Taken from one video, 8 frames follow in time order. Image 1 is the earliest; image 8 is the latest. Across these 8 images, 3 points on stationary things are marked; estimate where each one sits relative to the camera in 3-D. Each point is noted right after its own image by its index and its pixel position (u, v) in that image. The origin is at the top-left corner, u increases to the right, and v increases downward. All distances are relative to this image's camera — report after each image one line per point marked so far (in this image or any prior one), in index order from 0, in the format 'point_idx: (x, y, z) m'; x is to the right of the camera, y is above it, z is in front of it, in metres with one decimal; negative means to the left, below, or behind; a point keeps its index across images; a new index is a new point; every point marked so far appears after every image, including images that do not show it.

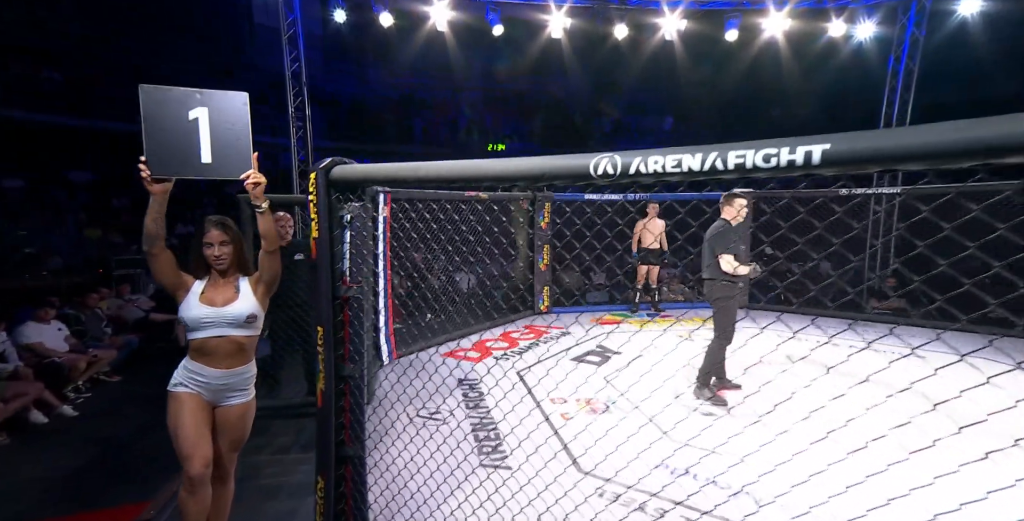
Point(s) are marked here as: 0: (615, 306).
0: (+1.2, -0.7, +8.5) m
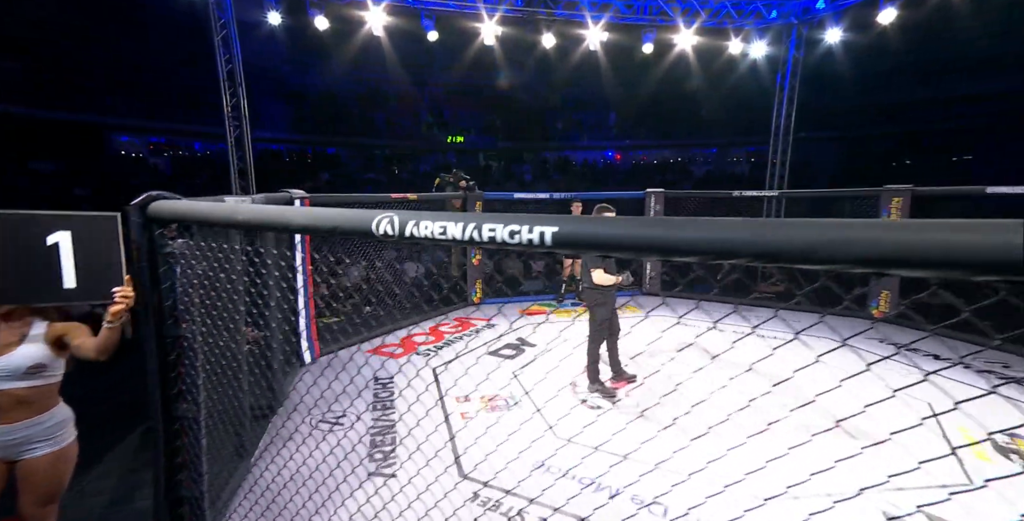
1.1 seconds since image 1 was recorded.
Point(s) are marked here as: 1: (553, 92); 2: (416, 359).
0: (+0.6, -0.7, +8.6) m
1: (+1.9, +6.9, +17.2) m
2: (-1.1, -1.2, +4.7) m
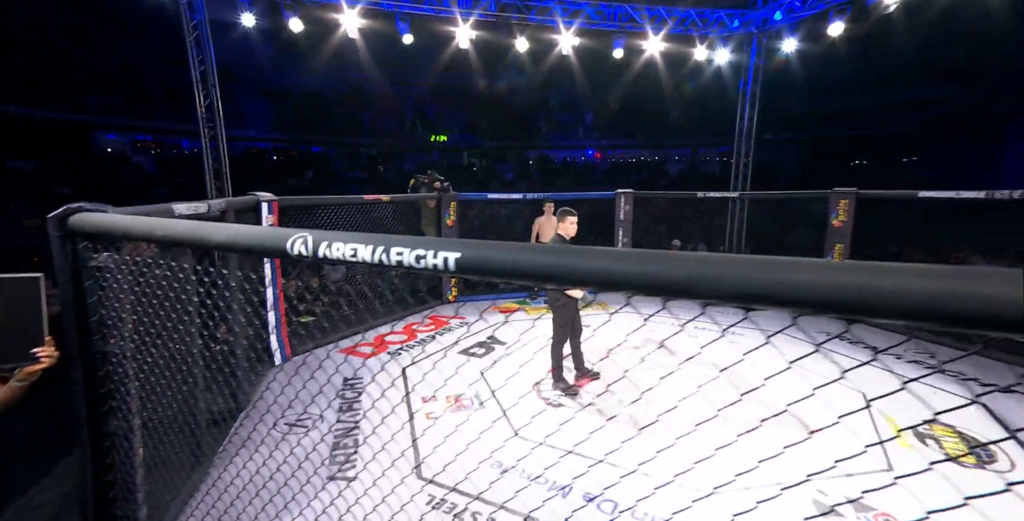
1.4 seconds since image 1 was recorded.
0: (0.0, -0.7, +8.8) m
1: (+1.1, +7.0, +17.3) m
2: (-1.5, -1.3, +4.8) m
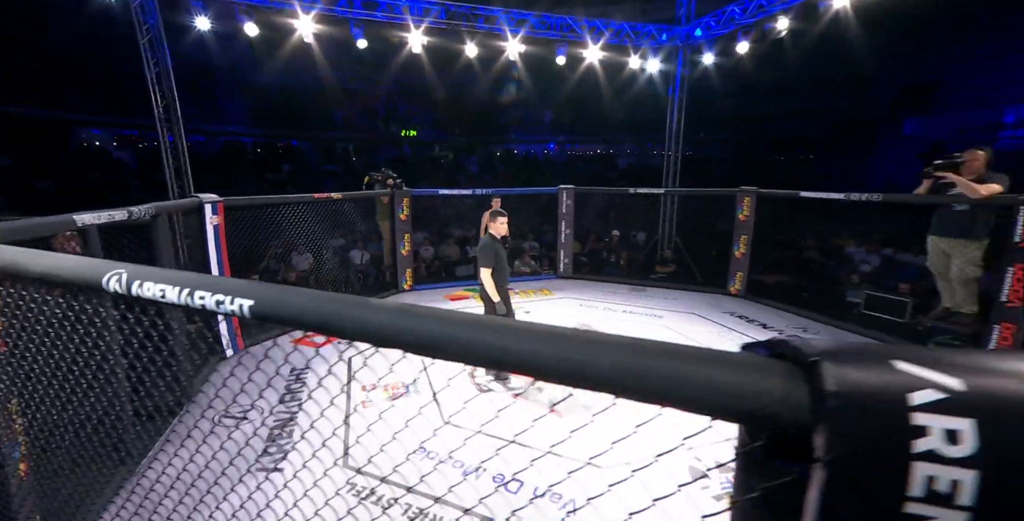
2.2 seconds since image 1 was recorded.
0: (-1.0, -0.6, +9.5) m
1: (-0.6, +7.4, +17.9) m
2: (-2.4, -1.2, +5.4) m
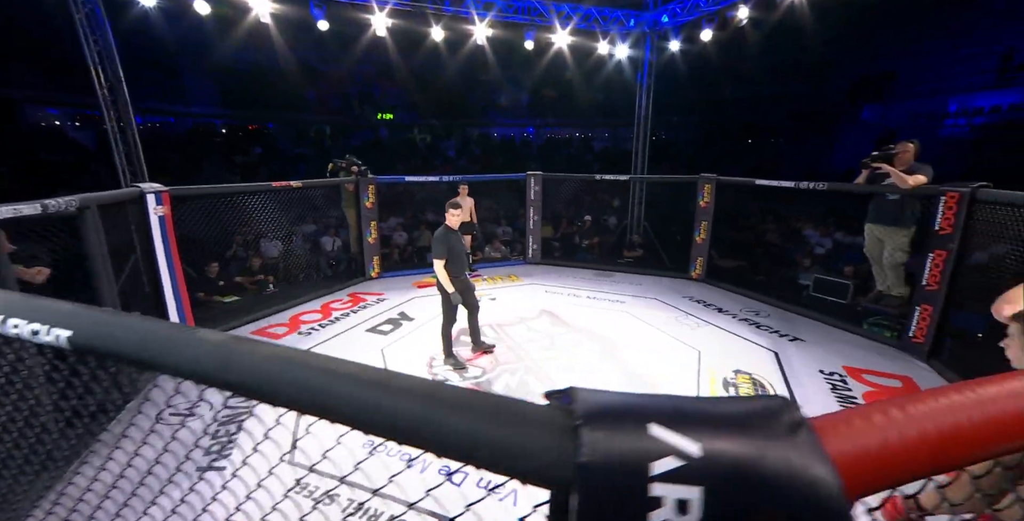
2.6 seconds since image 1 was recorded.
0: (-1.7, -0.2, +9.5) m
1: (-1.7, +8.1, +17.6) m
2: (-2.9, -1.1, +5.5) m
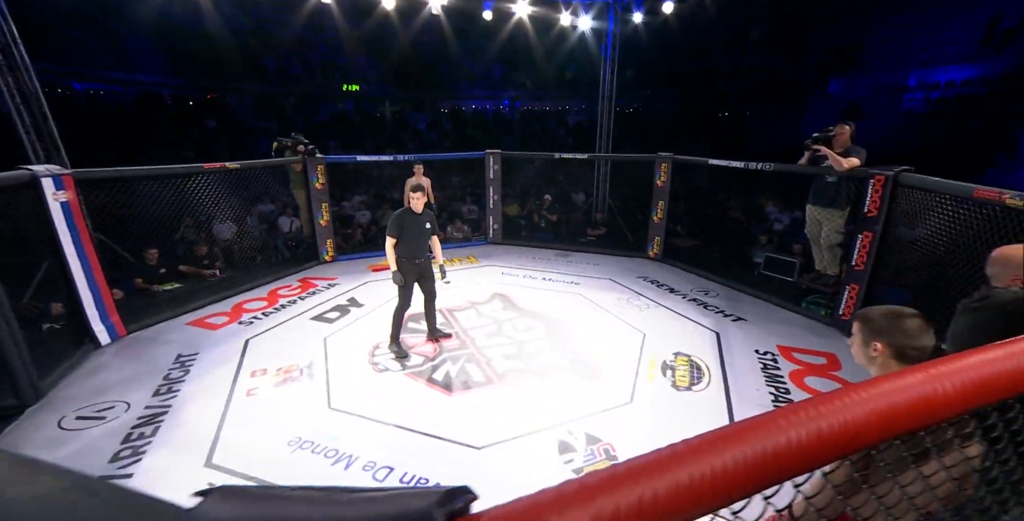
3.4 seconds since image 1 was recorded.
0: (-2.6, +0.2, +9.3) m
1: (-3.1, +9.0, +16.9) m
2: (-3.6, -0.9, +5.3) m
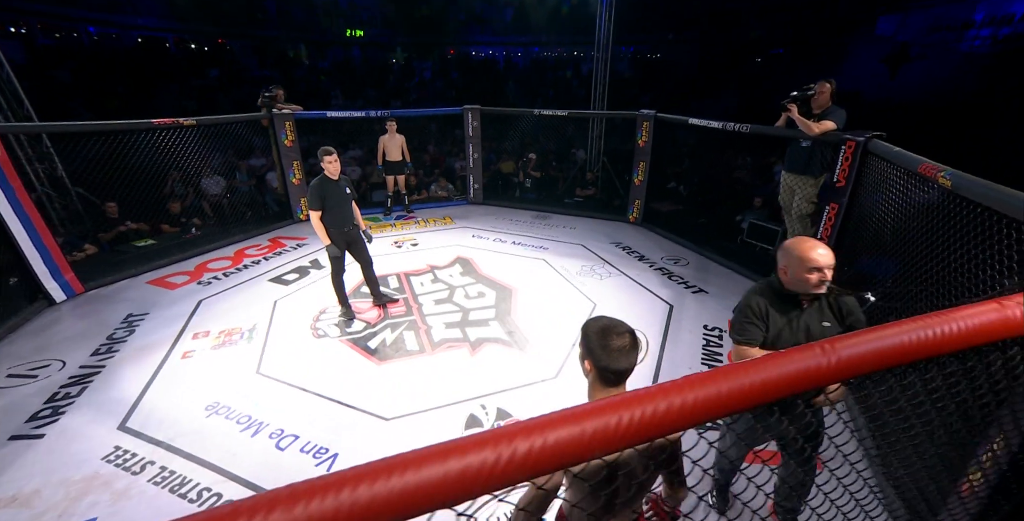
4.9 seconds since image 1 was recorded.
0: (-3.1, +1.1, +9.2) m
1: (-3.0, +10.7, +15.8) m
2: (-4.2, -0.4, +5.4) m
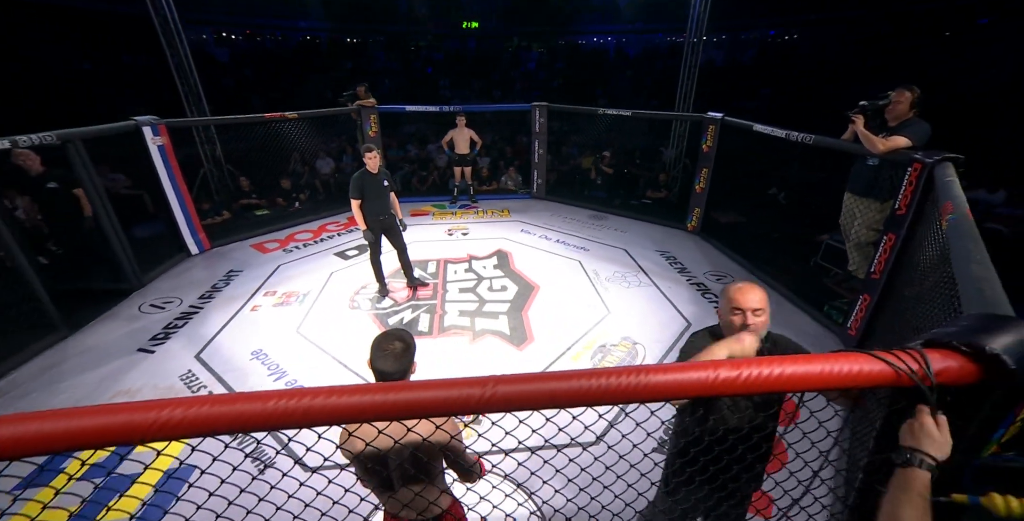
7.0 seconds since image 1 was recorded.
0: (-1.6, +1.5, +10.0) m
1: (+0.9, +11.1, +16.0) m
2: (-3.8, 0.0, +6.6) m
